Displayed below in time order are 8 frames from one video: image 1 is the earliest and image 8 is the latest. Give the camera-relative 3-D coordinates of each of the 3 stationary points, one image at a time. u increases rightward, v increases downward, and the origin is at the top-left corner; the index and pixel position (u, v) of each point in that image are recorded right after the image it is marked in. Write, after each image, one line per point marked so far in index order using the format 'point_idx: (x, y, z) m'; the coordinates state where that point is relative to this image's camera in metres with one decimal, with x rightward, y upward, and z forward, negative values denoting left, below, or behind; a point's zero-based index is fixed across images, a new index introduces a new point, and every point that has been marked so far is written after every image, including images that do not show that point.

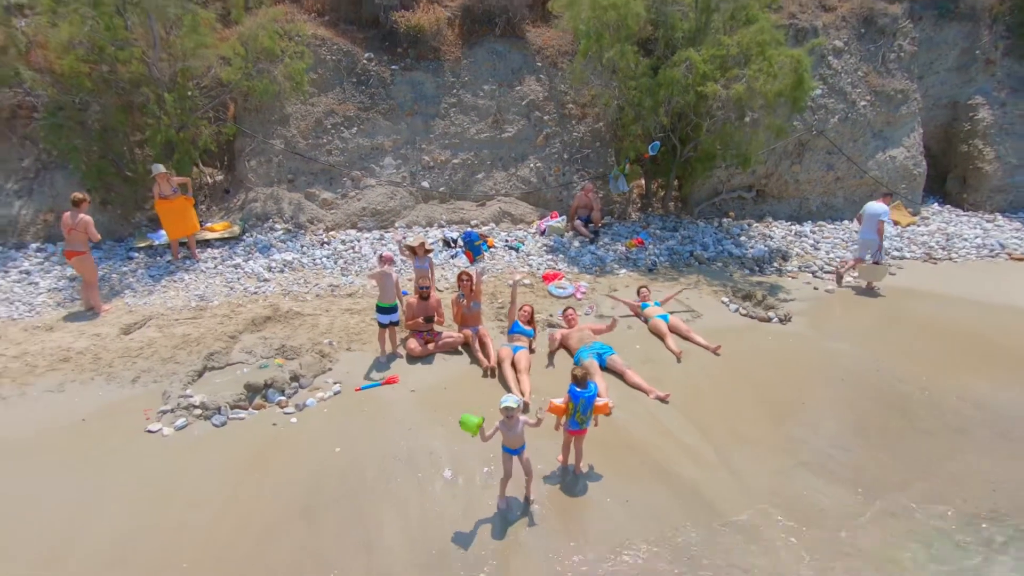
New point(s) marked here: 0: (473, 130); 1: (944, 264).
0: (-0.3, +1.3, +4.5) m
1: (+3.3, +0.3, +4.2) m
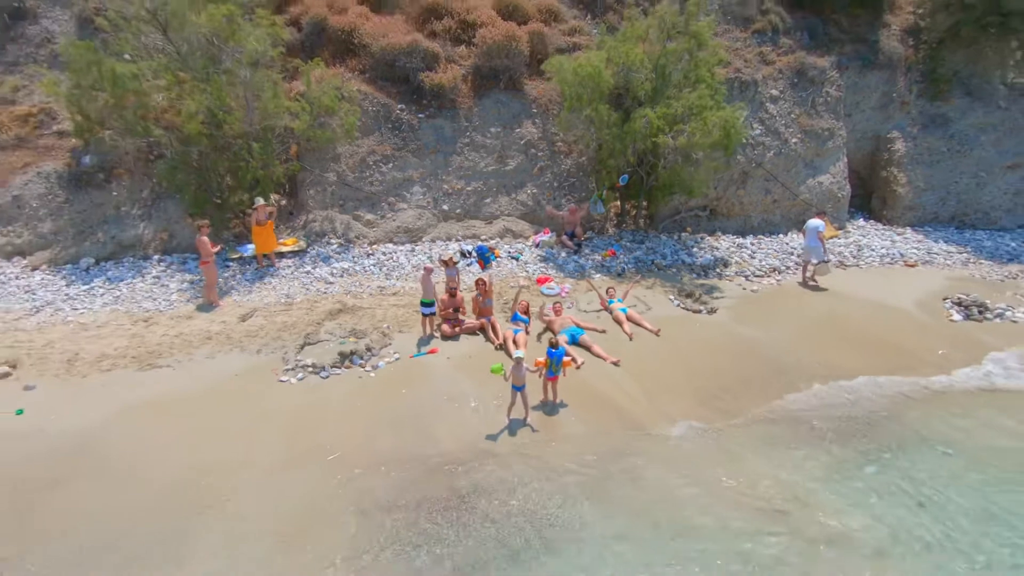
0: (-0.3, +1.3, +5.6) m
1: (+3.3, +0.3, +5.3) m
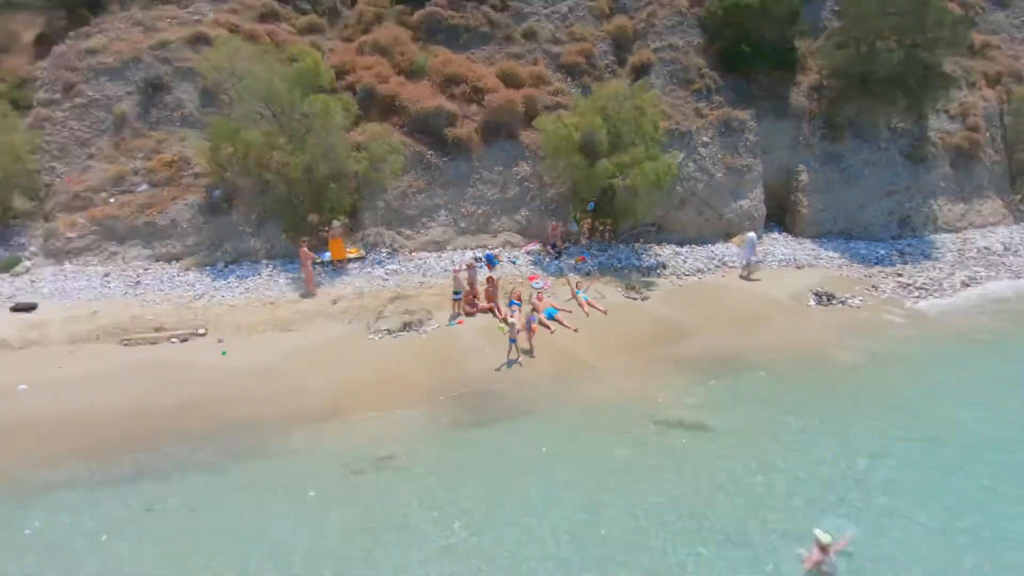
0: (-0.3, +1.4, +7.7) m
1: (+3.3, +0.3, +7.3) m
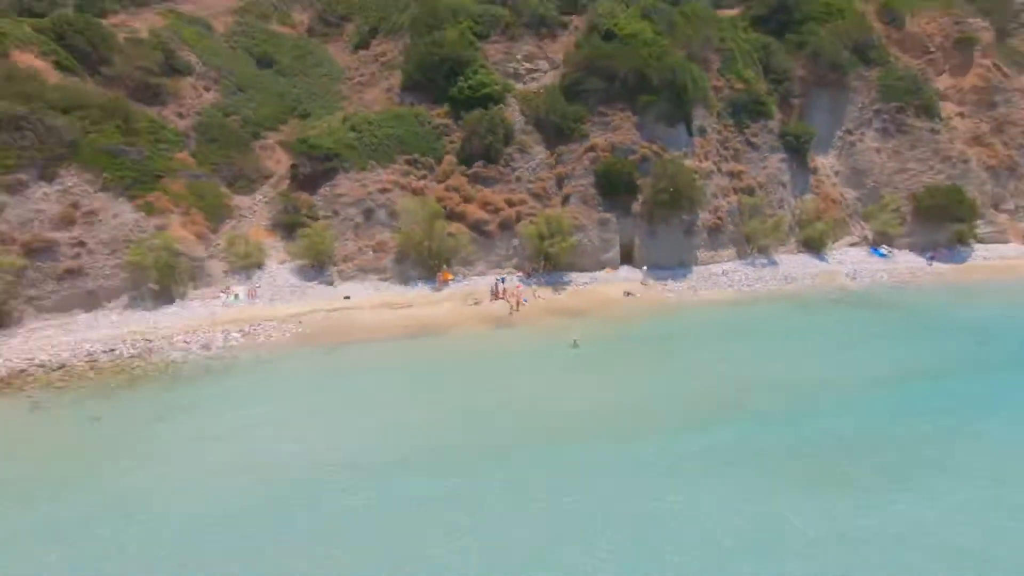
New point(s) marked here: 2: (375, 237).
0: (-0.3, +1.3, +18.6) m
1: (+3.2, +0.2, +18.3) m
2: (-4.5, +1.7, +18.4) m
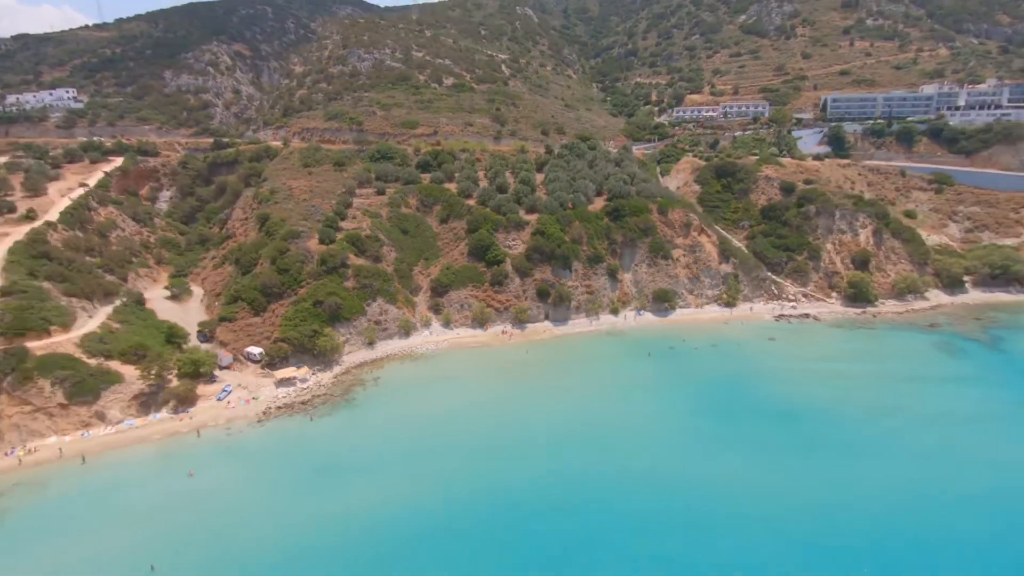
0: (-0.8, -2.9, +56.6) m
1: (+2.8, -3.9, +56.3) m
2: (-4.9, -2.6, +56.4) m
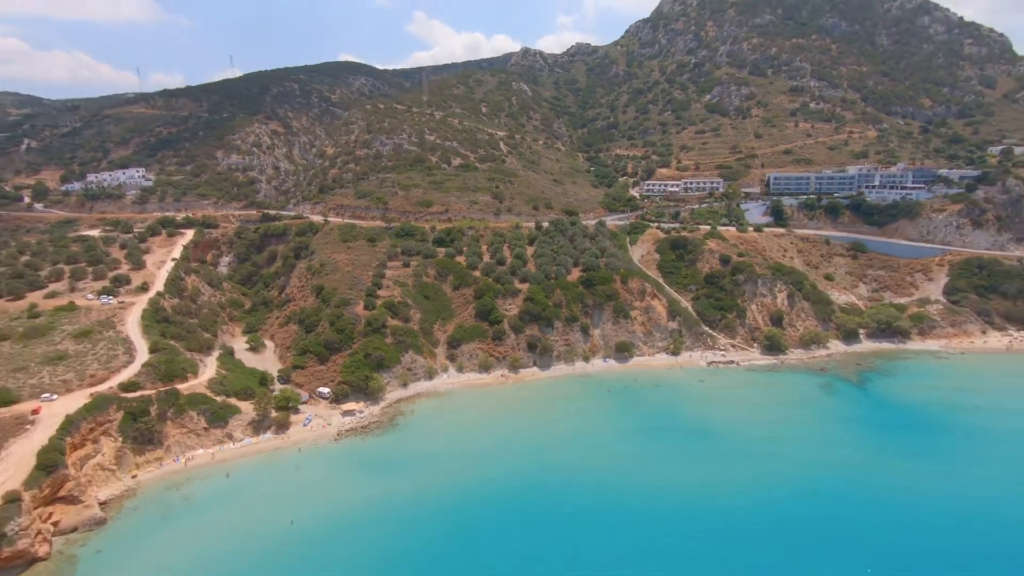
0: (-1.2, -10.3, +75.3) m
1: (+2.4, -11.3, +75.0) m
2: (-5.4, -9.9, +75.1) m
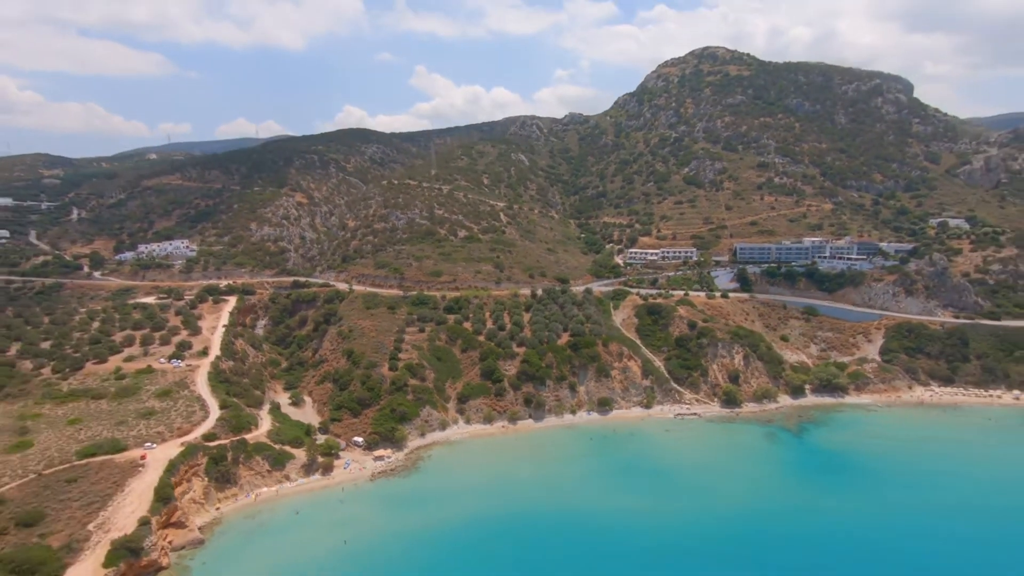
0: (-1.4, -21.0, +90.4) m
1: (+2.2, -21.9, +90.0) m
2: (-5.5, -20.6, +90.2) m
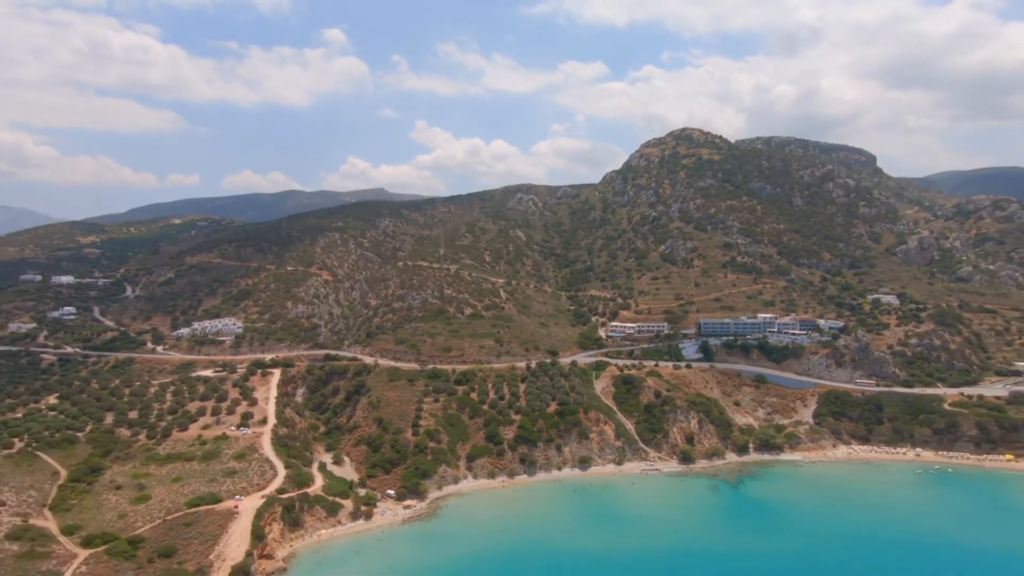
0: (-1.7, -37.8, +113.3) m
1: (+1.9, -38.7, +112.8) m
2: (-5.9, -37.4, +113.1) m
